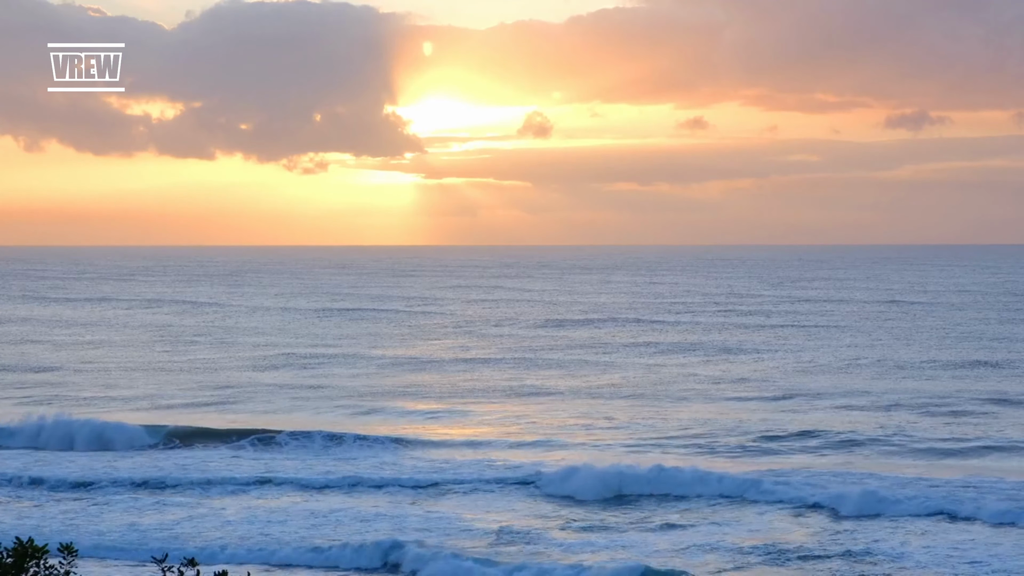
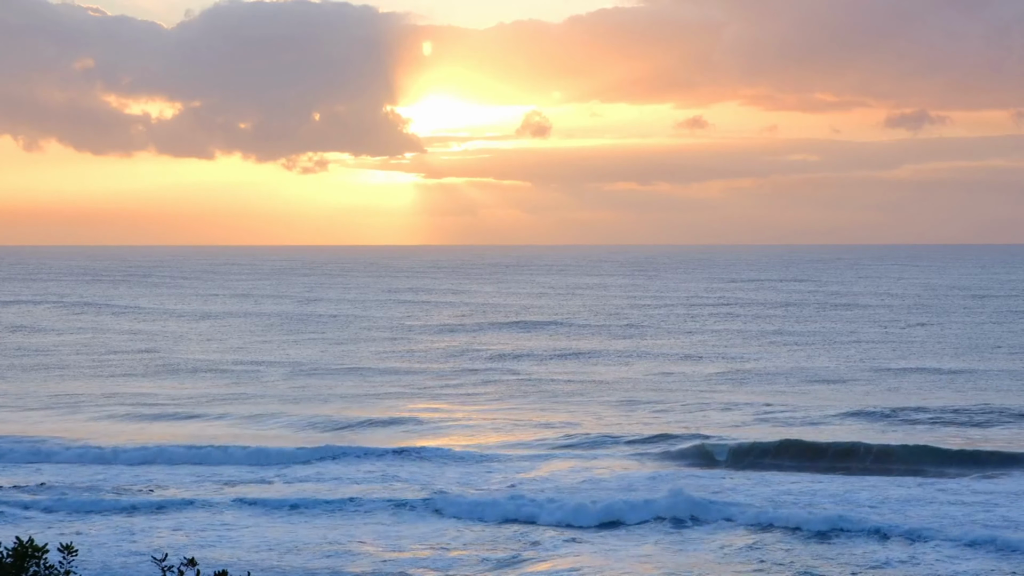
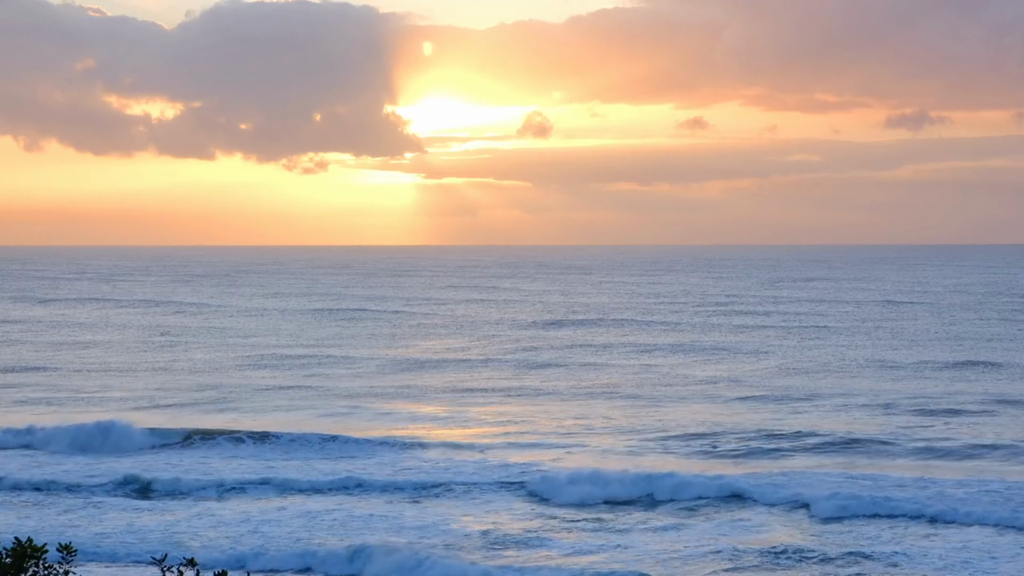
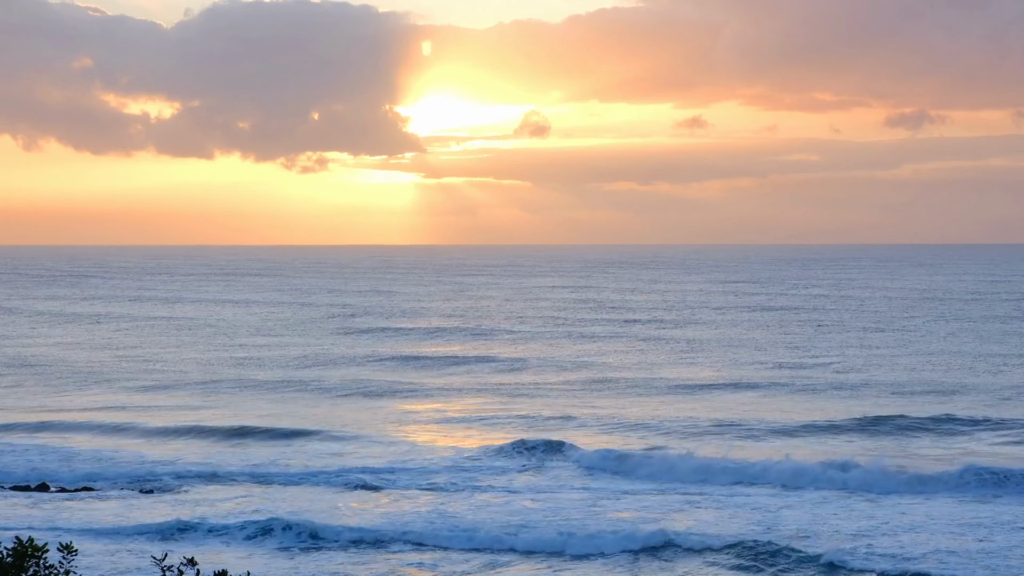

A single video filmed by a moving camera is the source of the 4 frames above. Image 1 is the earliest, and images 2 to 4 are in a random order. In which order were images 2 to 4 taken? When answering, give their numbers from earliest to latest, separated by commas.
3, 2, 4
